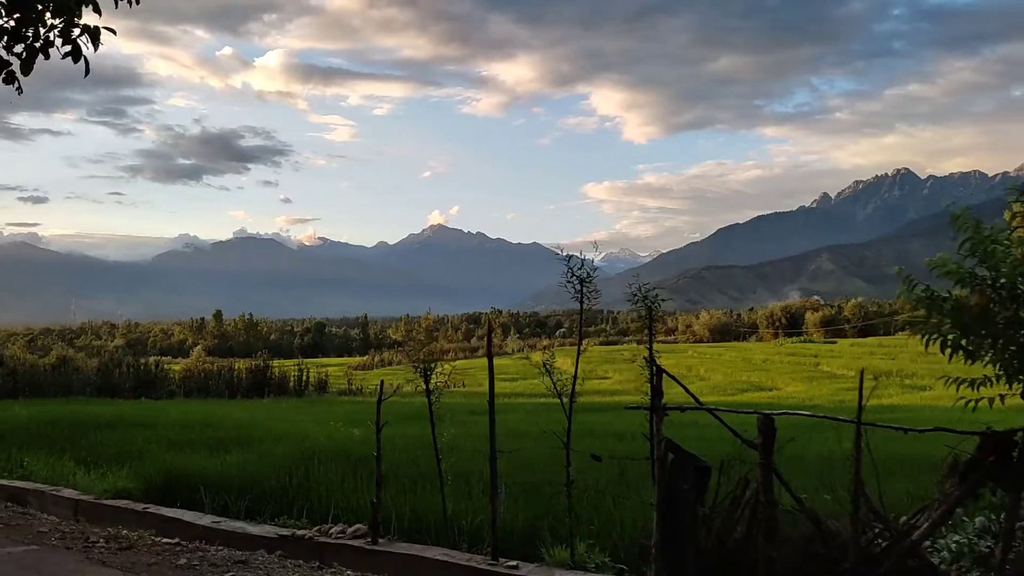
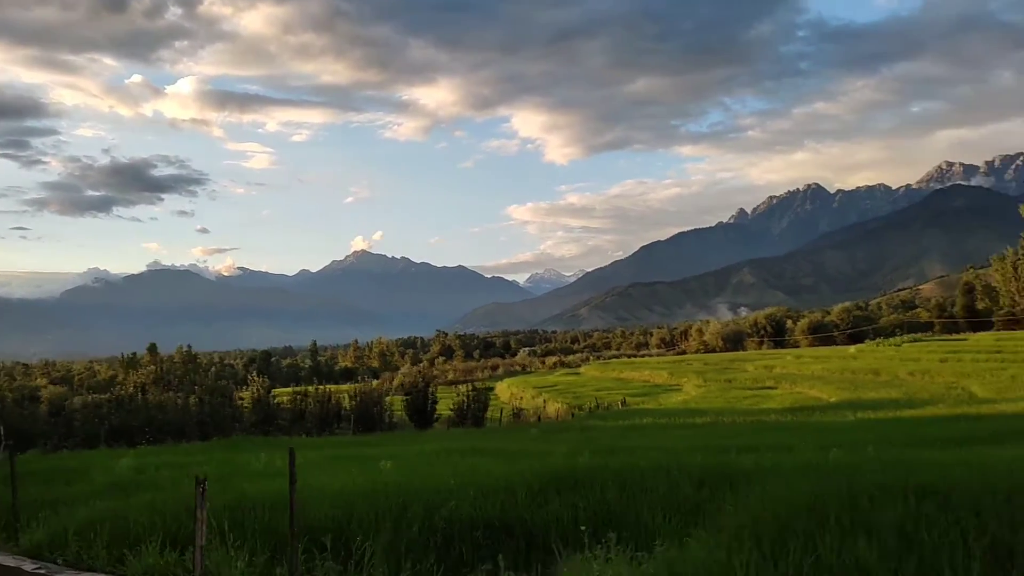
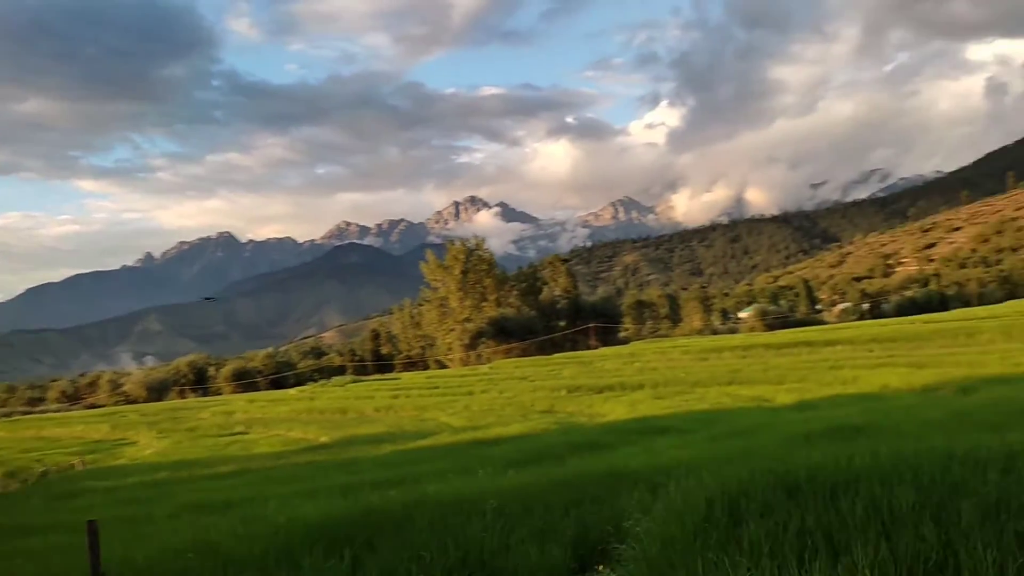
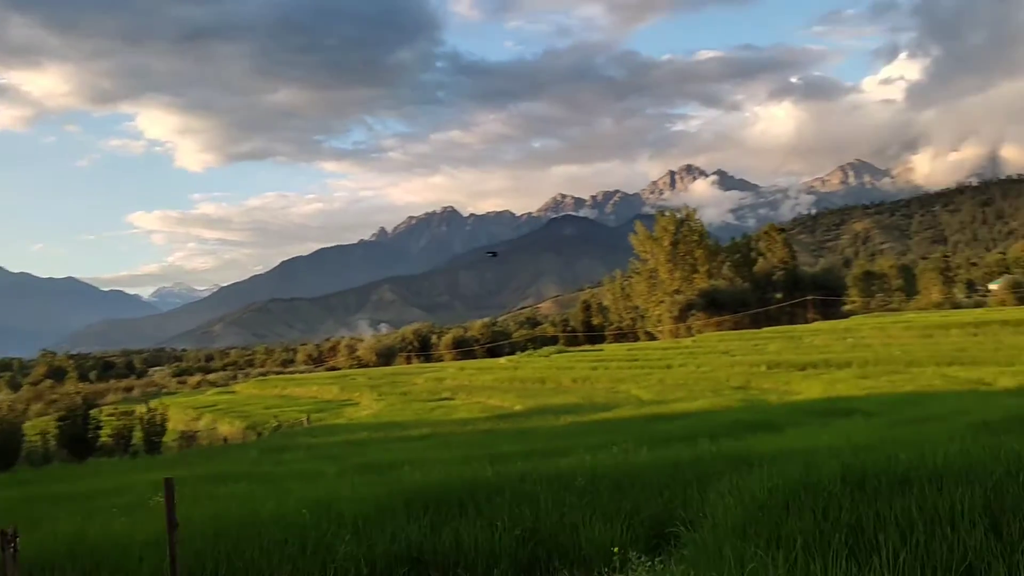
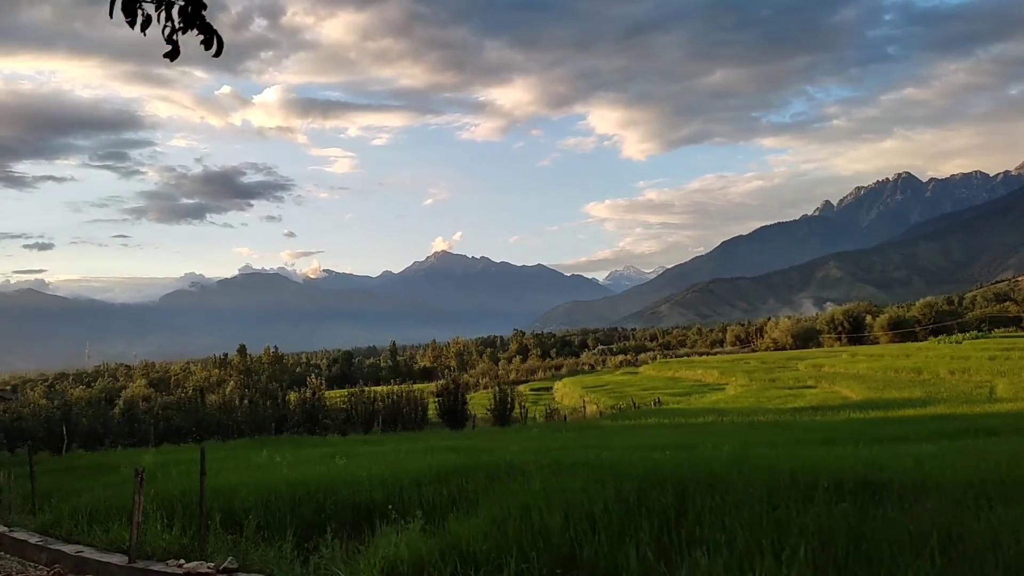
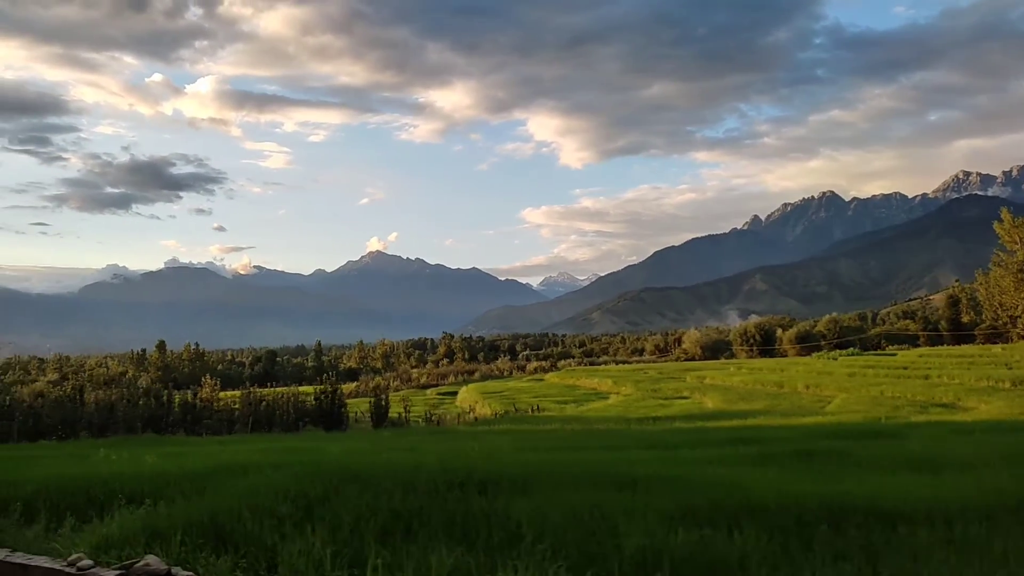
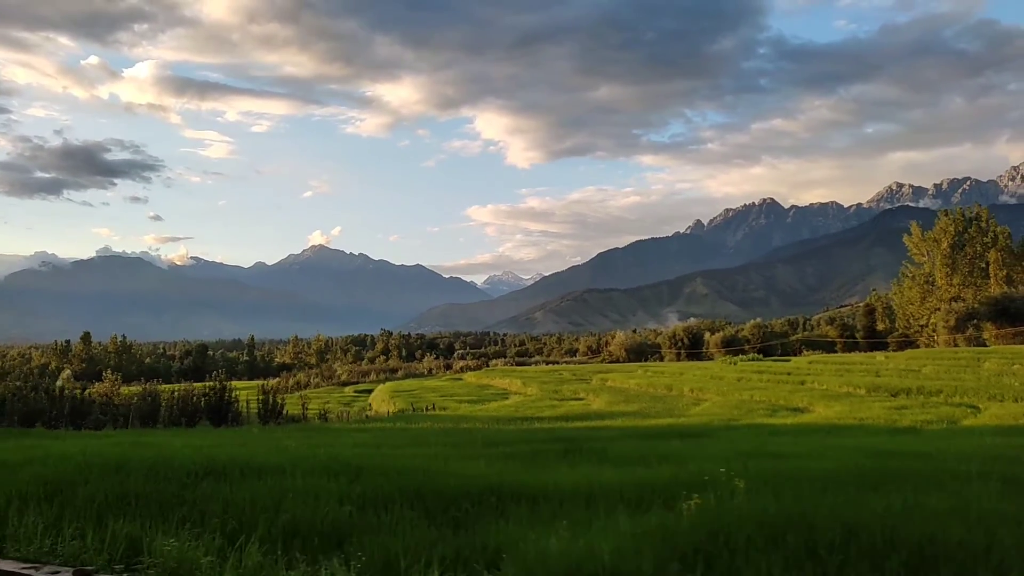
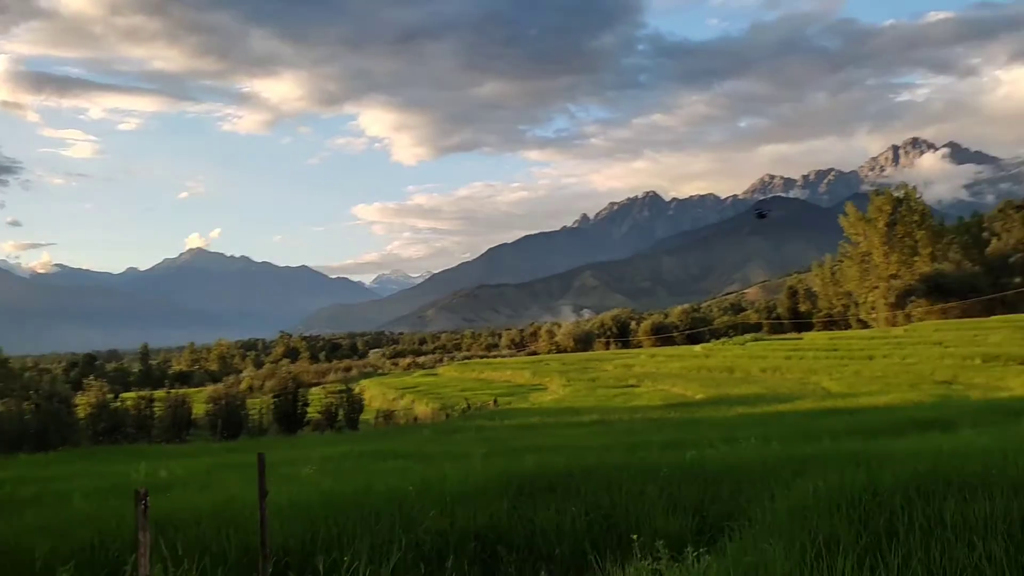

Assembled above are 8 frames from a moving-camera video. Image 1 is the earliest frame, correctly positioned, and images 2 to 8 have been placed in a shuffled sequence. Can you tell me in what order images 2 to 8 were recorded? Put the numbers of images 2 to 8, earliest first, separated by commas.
7, 6, 5, 2, 8, 4, 3
